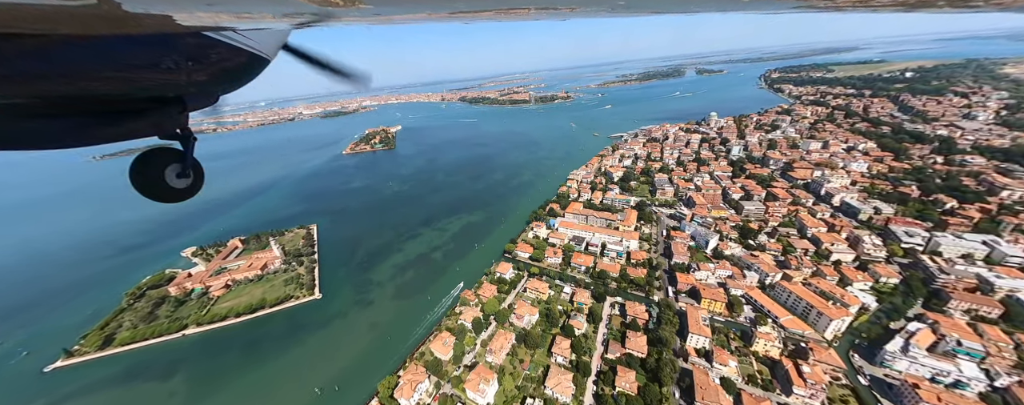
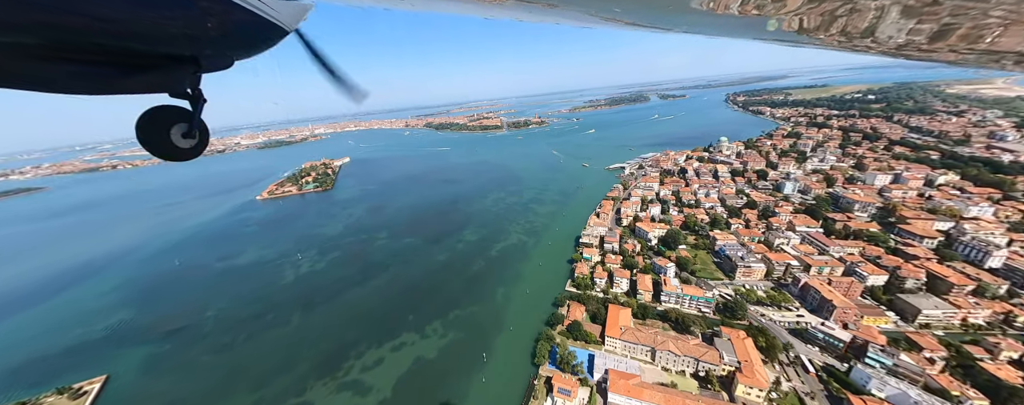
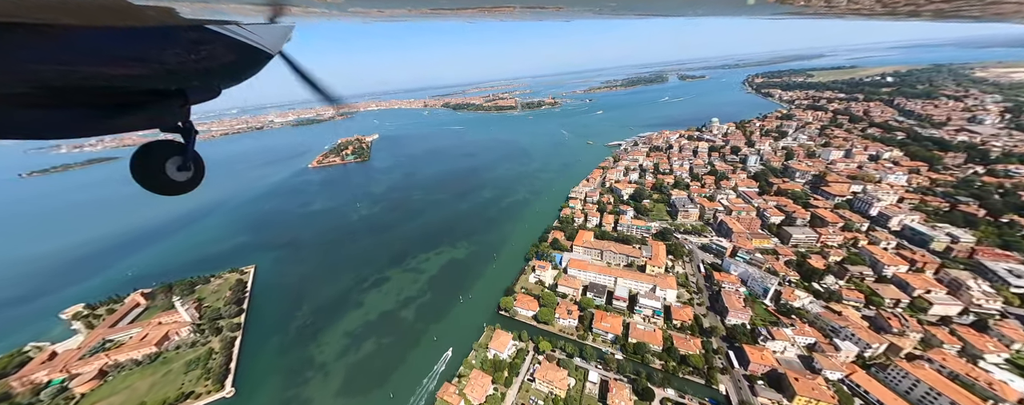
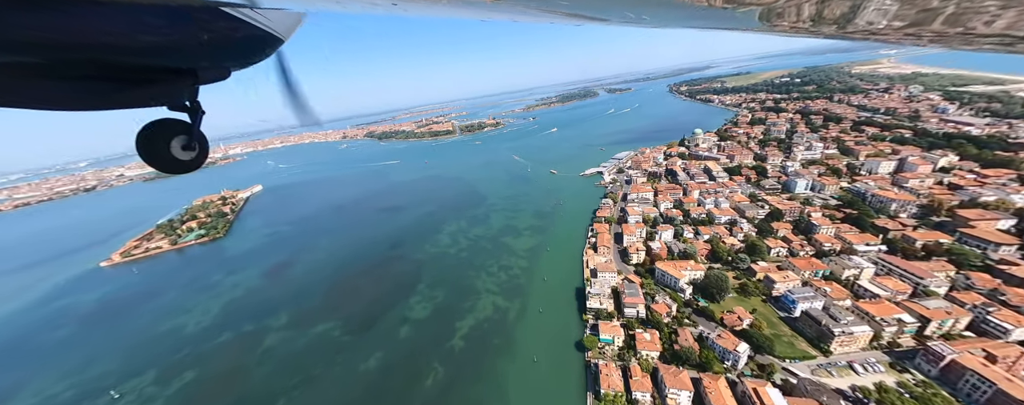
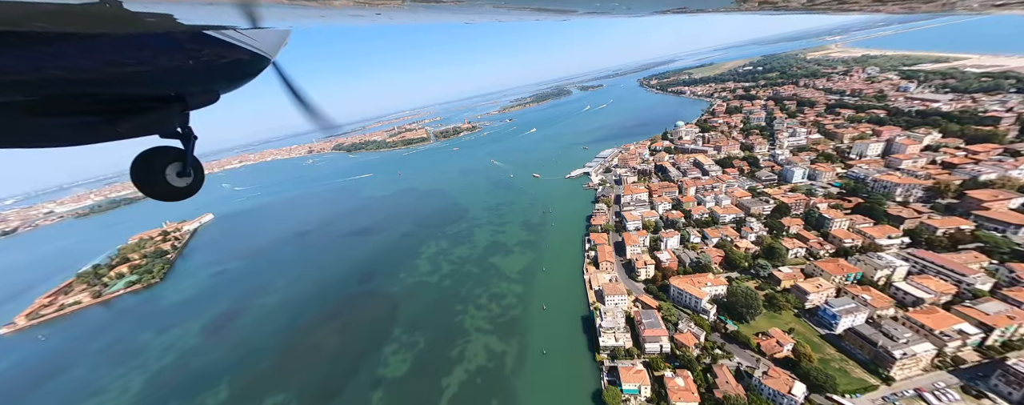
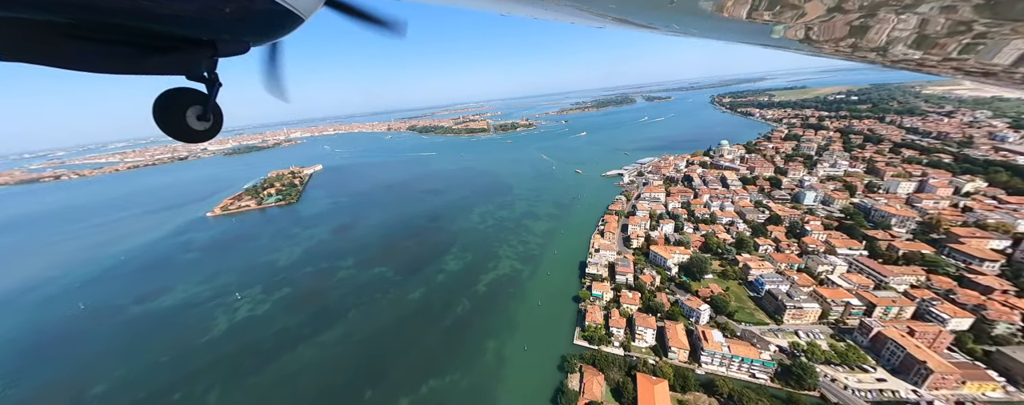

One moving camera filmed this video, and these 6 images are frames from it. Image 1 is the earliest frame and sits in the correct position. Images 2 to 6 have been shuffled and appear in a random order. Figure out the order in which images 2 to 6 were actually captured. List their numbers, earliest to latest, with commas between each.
3, 2, 6, 4, 5
